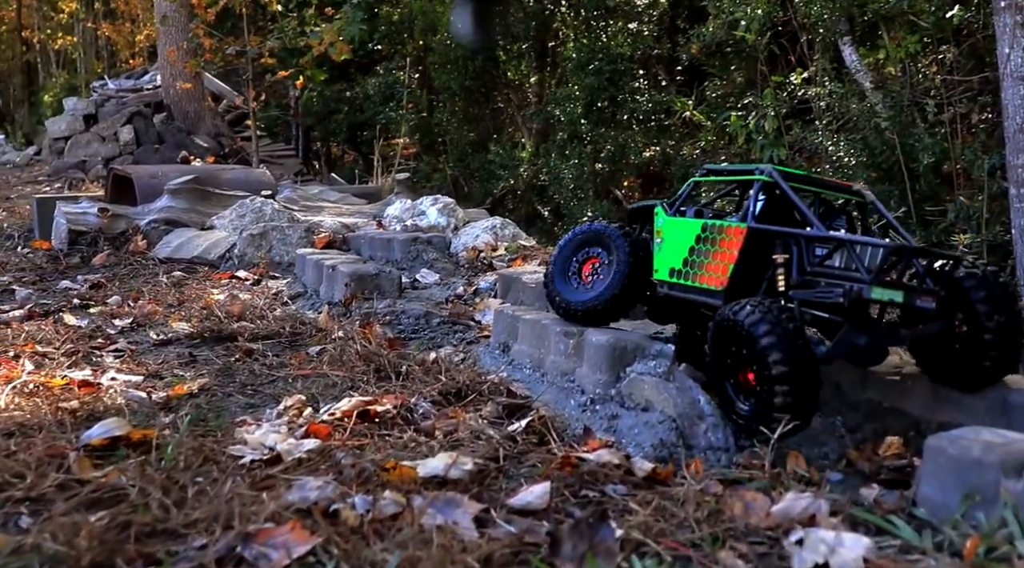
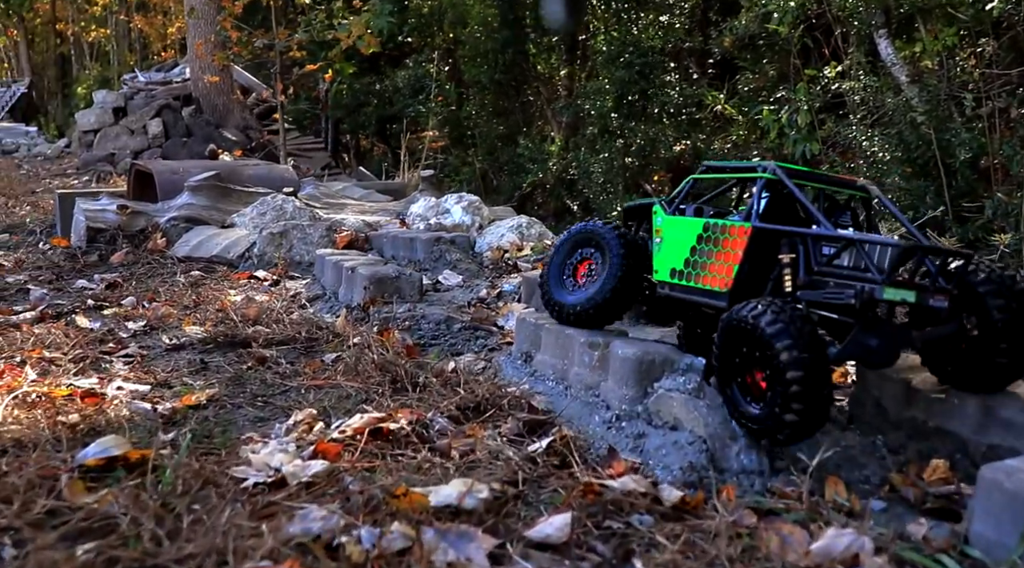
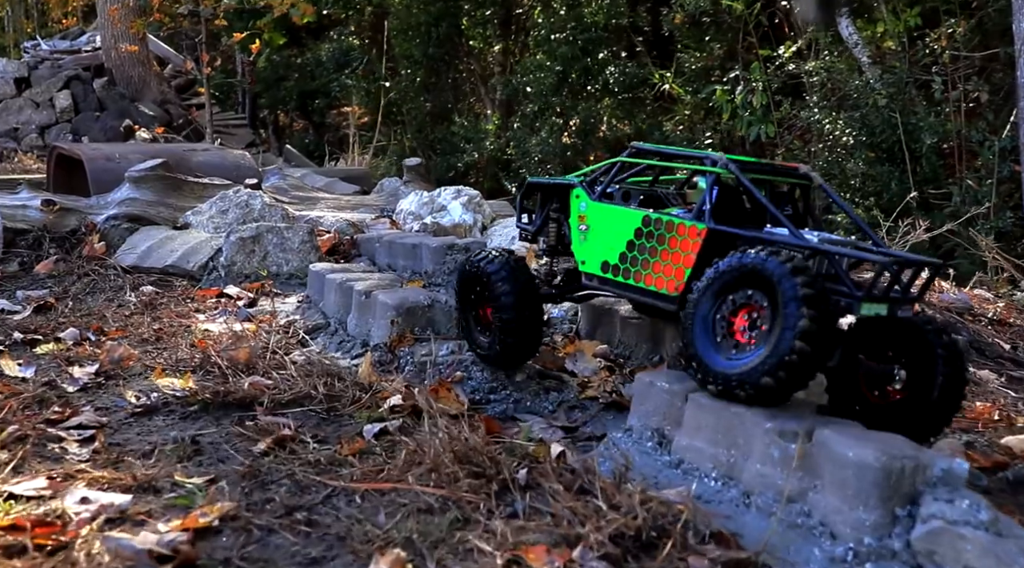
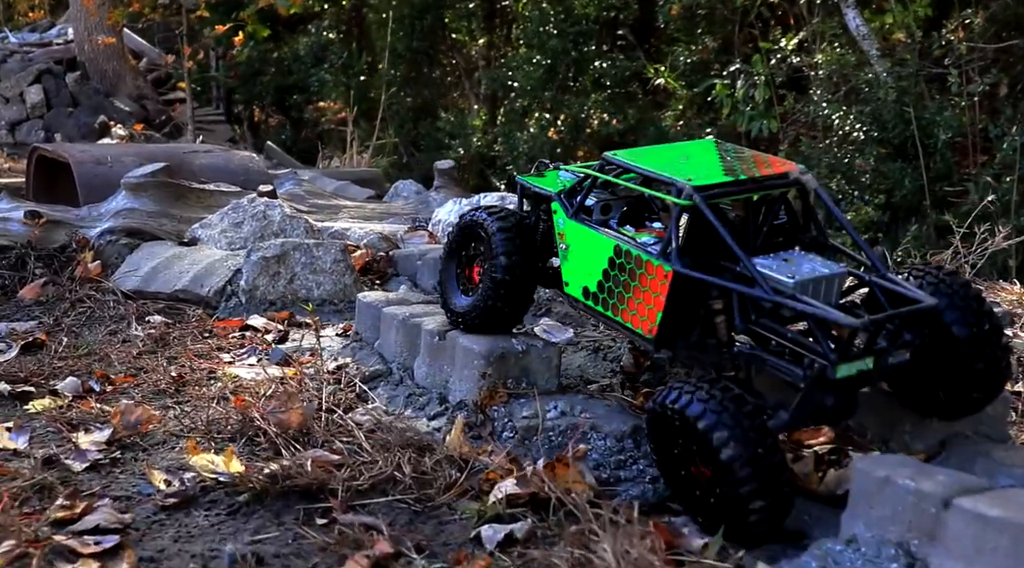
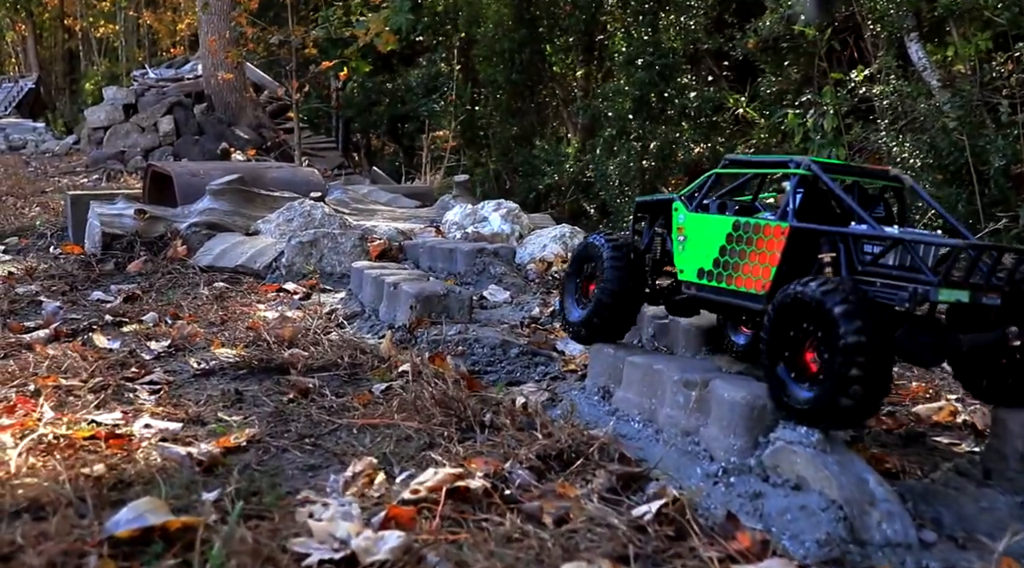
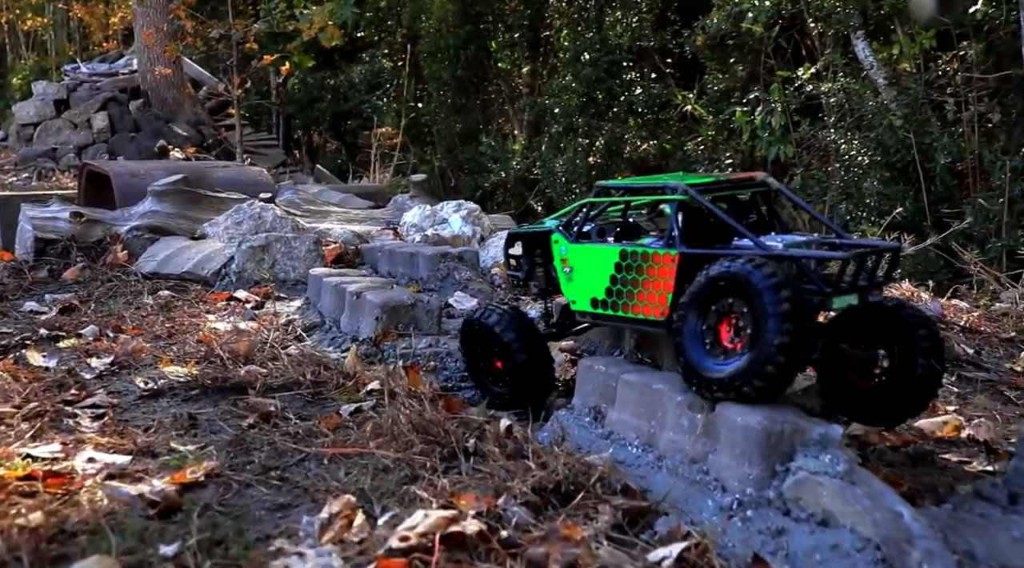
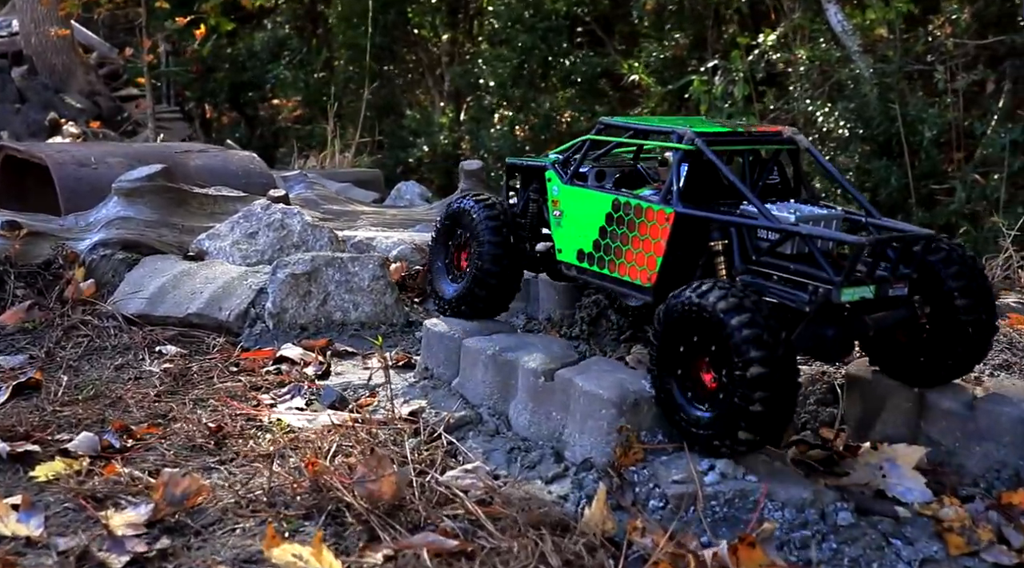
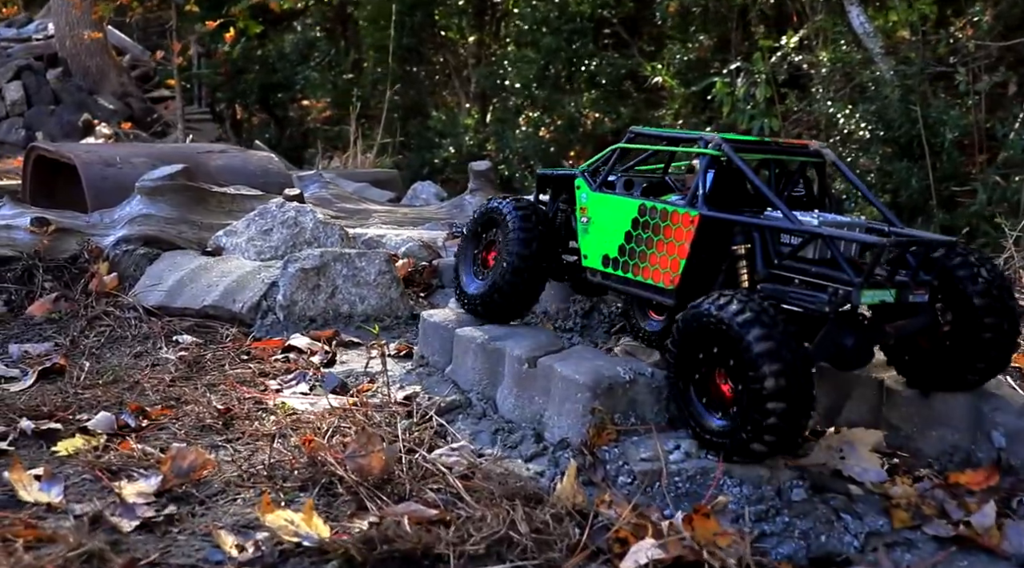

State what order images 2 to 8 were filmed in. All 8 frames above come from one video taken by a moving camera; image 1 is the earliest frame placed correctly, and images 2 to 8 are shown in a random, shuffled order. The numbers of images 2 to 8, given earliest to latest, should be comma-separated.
2, 5, 6, 3, 4, 8, 7
